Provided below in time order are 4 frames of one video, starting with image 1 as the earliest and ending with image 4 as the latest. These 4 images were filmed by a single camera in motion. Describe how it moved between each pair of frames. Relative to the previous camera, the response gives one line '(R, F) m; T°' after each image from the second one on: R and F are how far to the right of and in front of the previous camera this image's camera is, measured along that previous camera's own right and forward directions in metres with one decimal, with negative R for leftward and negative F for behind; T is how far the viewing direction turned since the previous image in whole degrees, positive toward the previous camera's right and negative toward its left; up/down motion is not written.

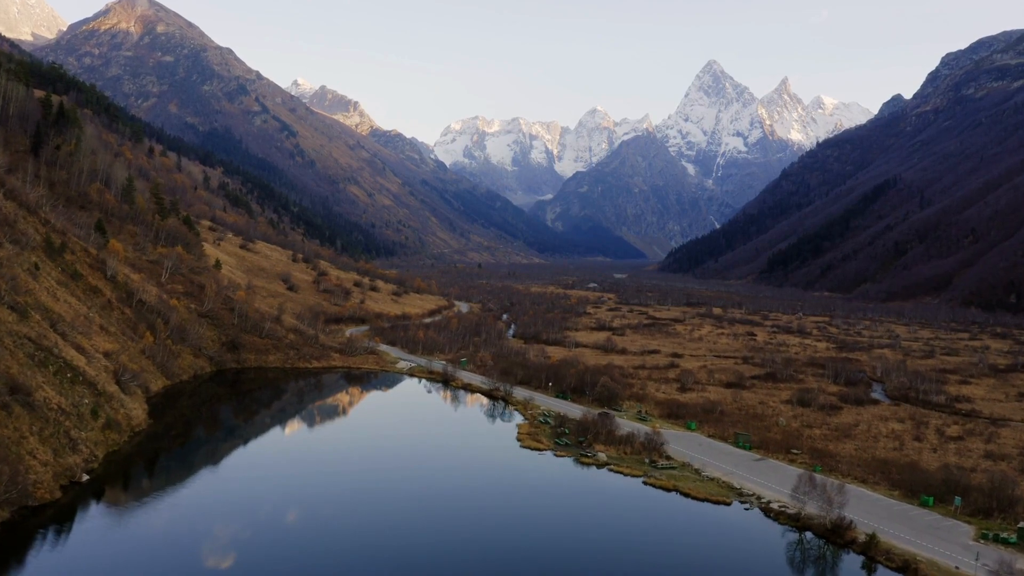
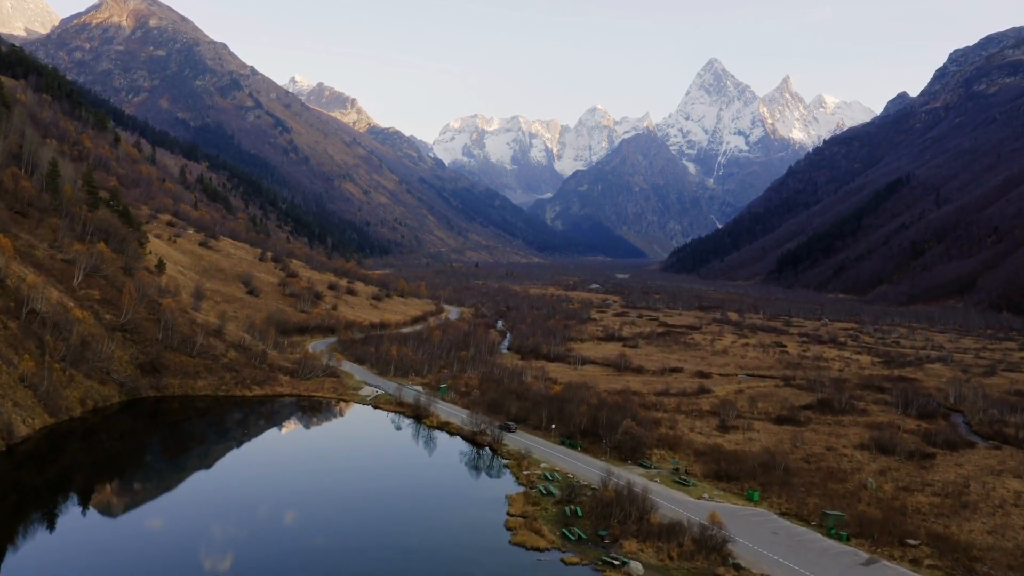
(+0.6, +16.3) m; 0°
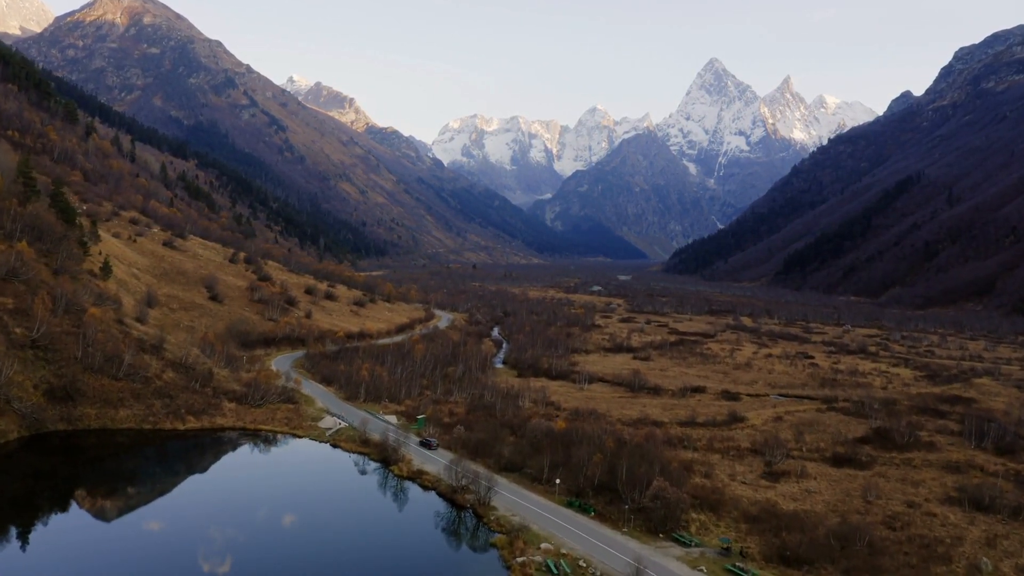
(+0.5, +11.6) m; 0°
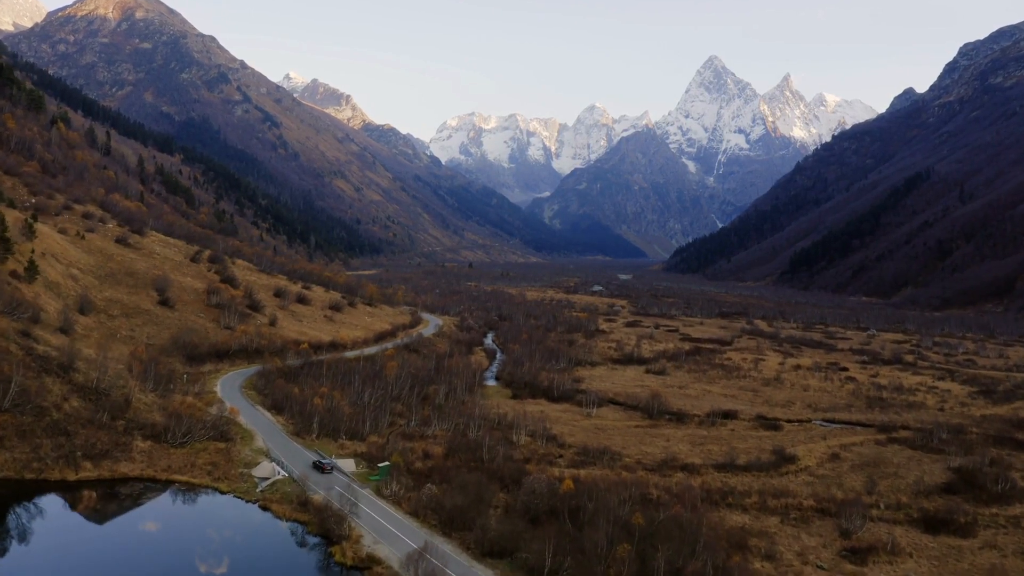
(+0.4, +11.8) m; 0°
